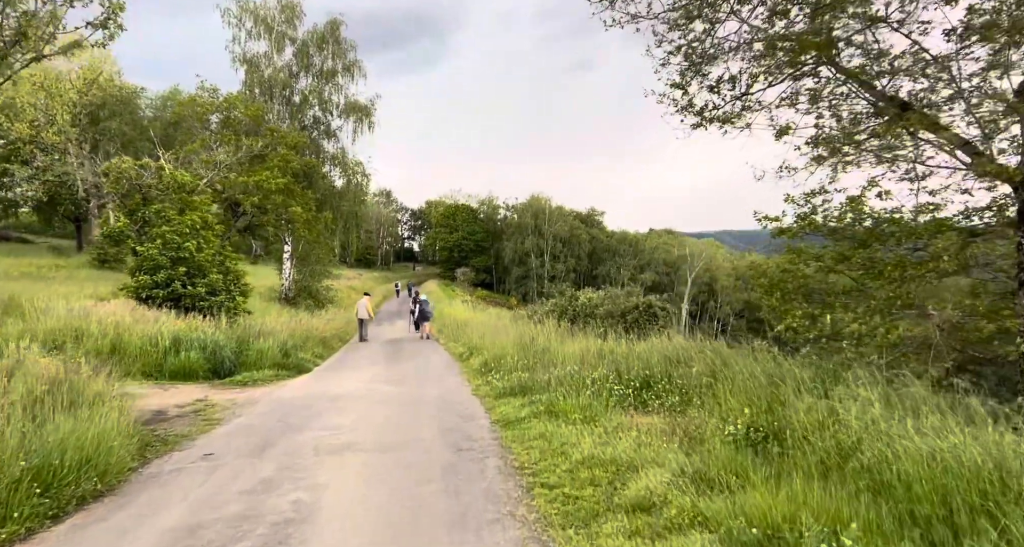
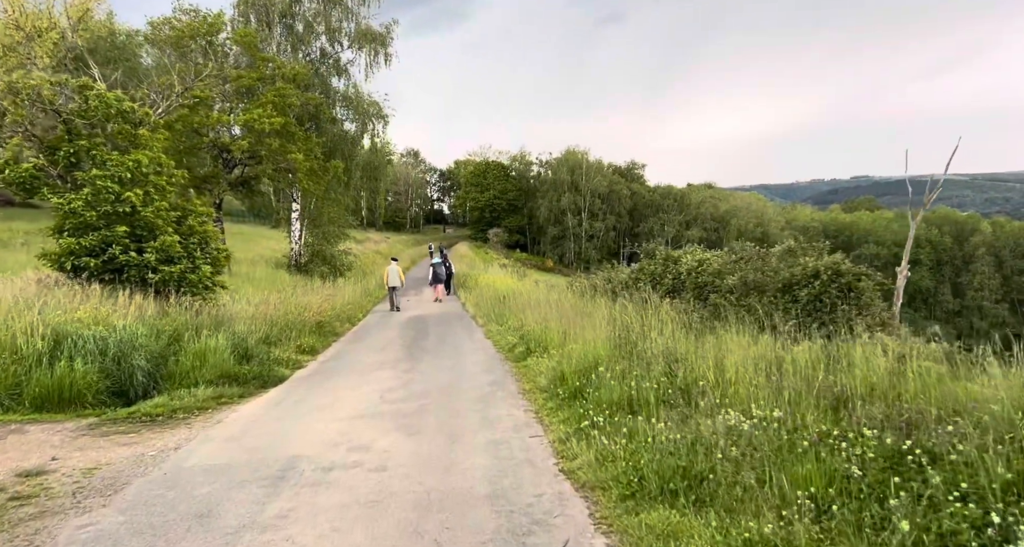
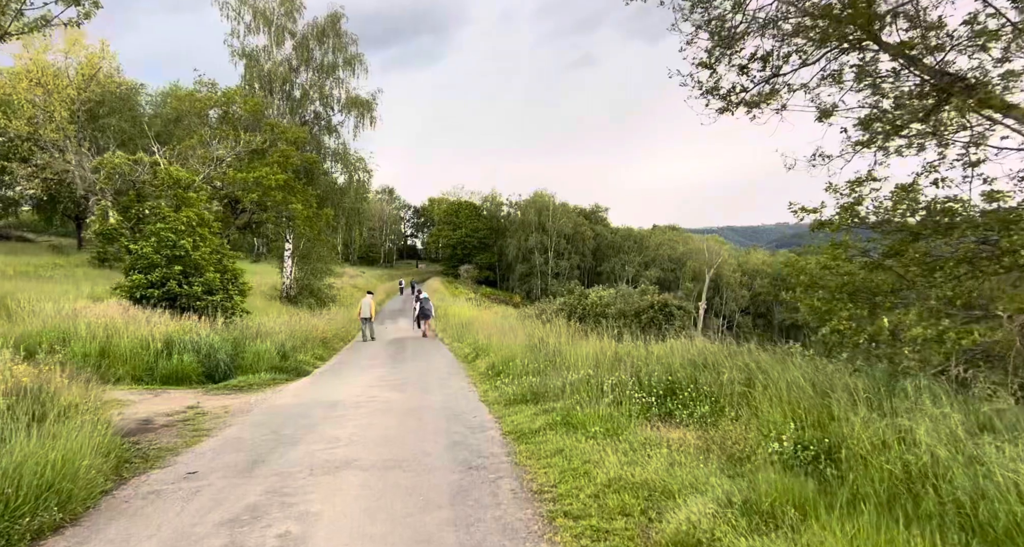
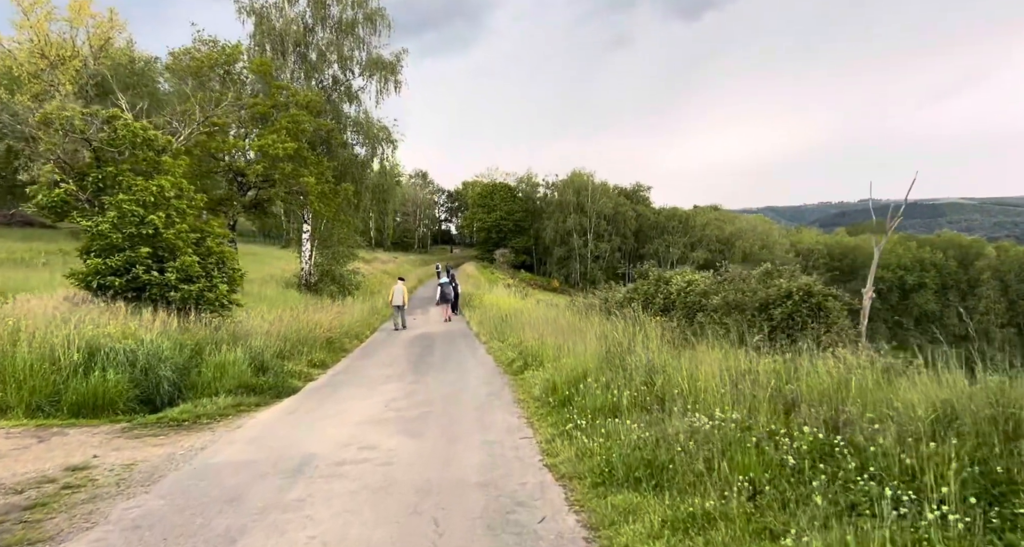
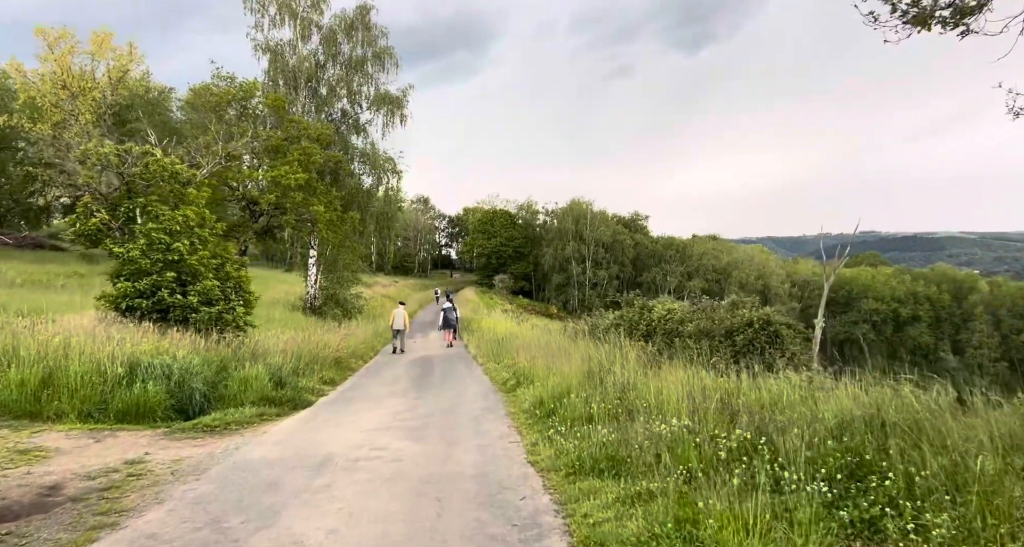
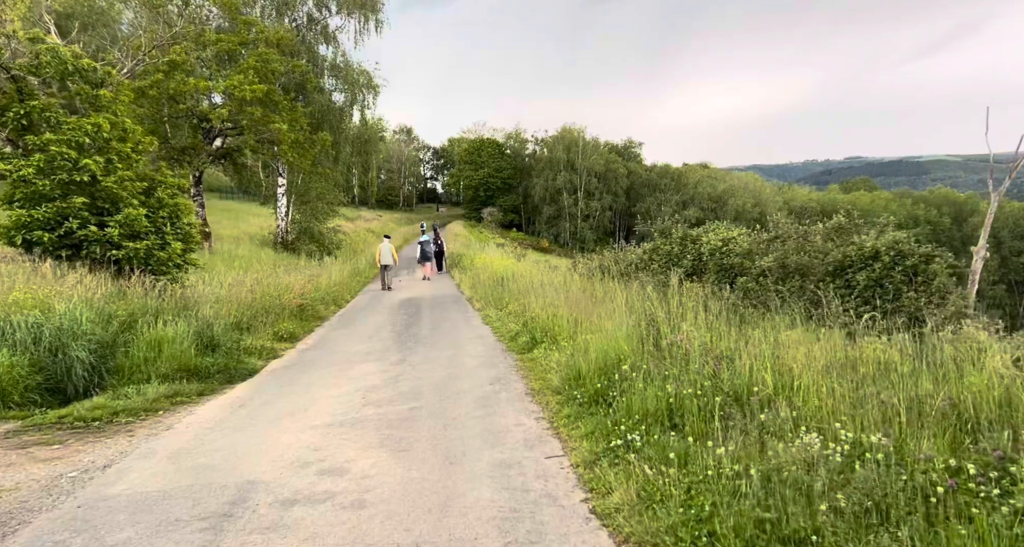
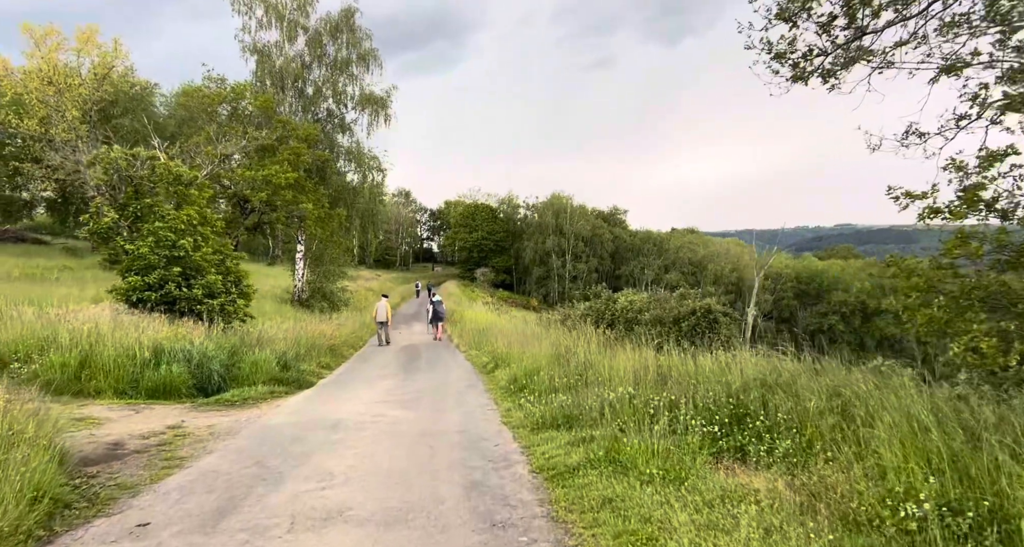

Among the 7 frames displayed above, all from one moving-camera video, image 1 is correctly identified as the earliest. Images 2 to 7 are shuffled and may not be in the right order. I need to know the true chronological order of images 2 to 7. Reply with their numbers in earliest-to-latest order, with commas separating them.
3, 7, 5, 4, 2, 6
